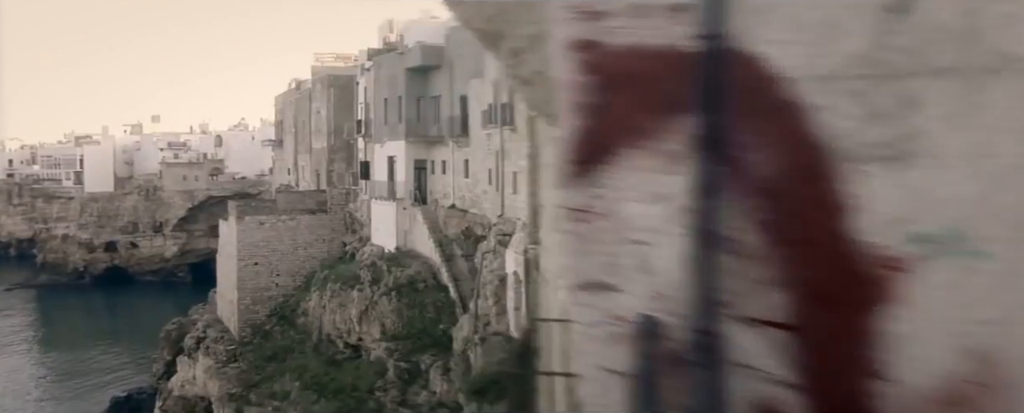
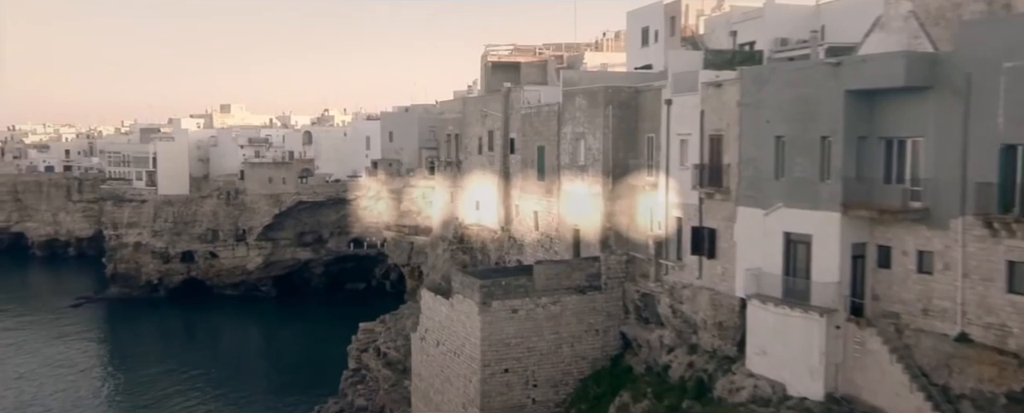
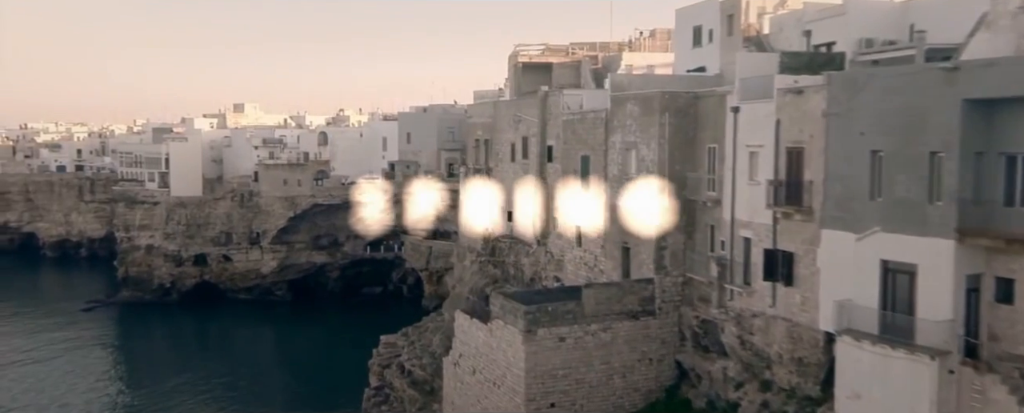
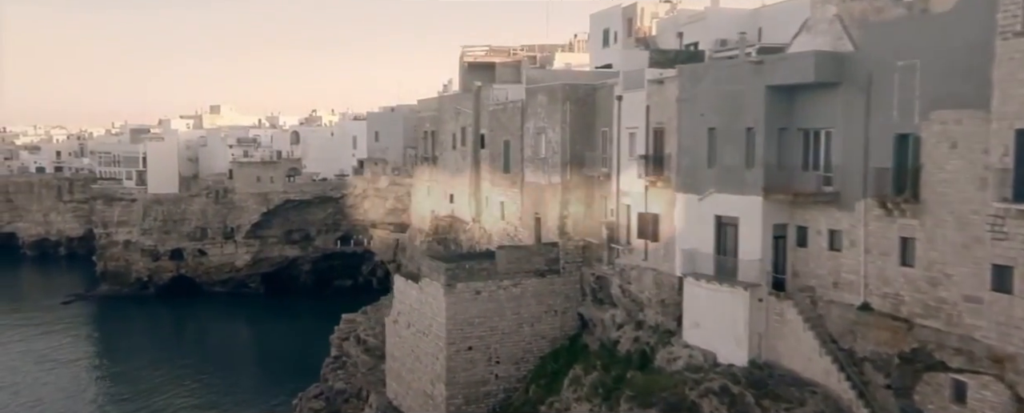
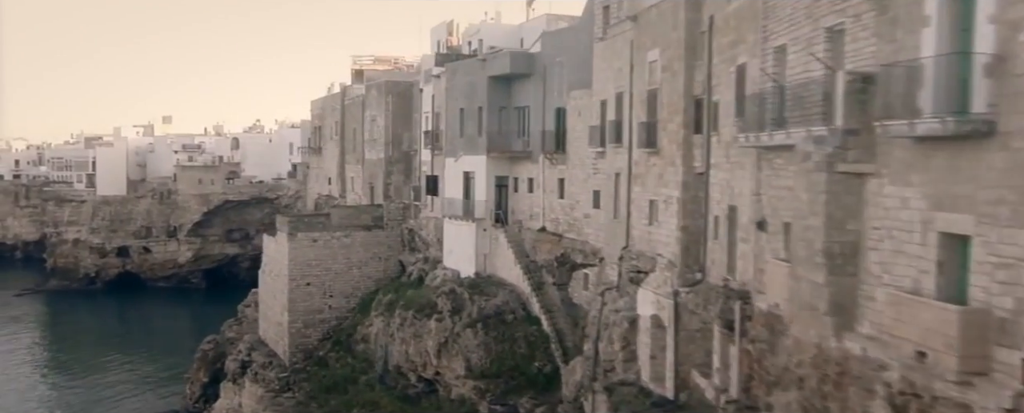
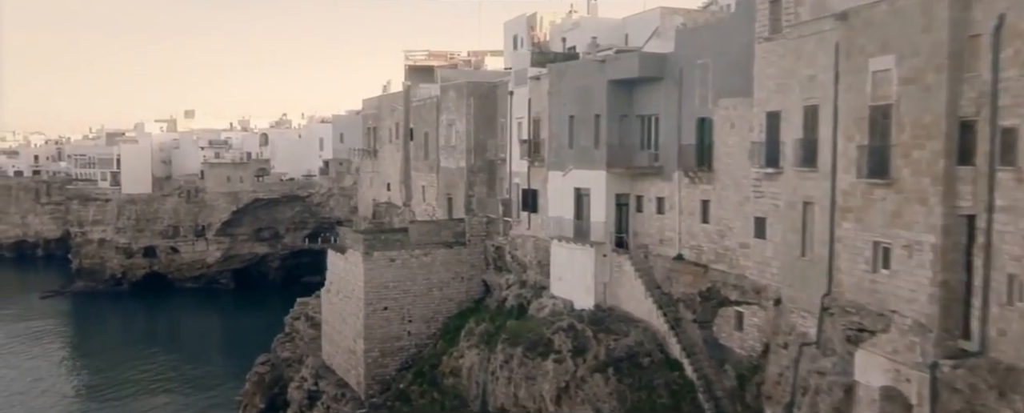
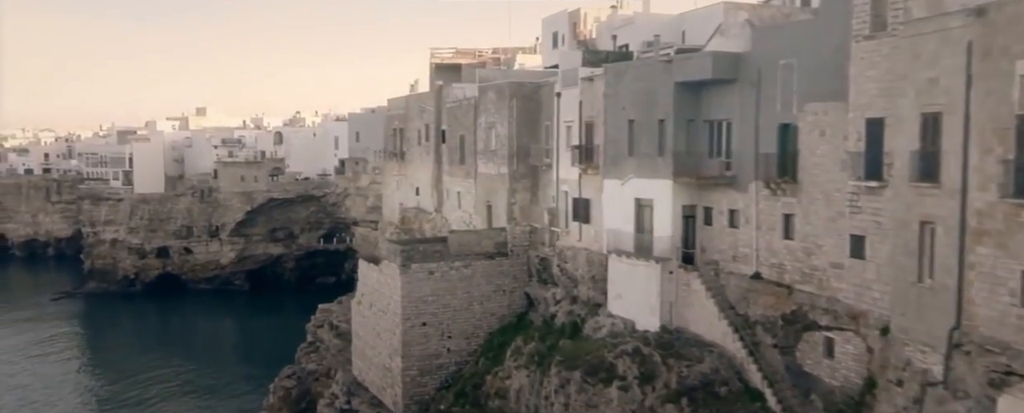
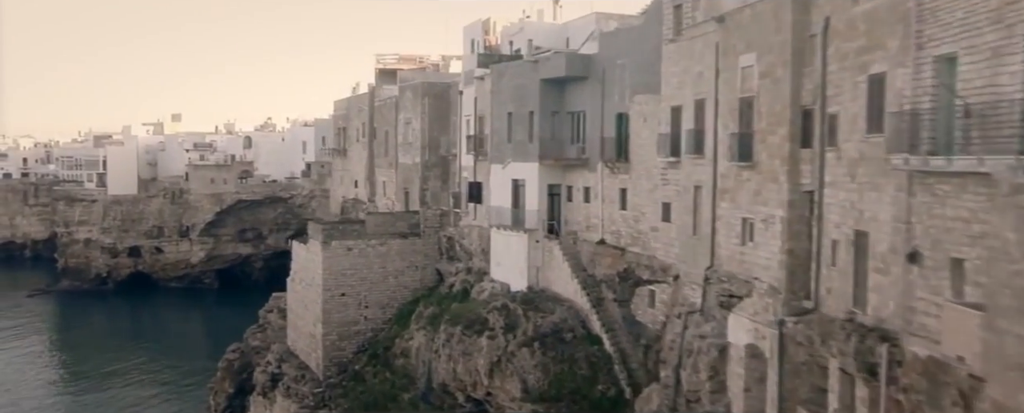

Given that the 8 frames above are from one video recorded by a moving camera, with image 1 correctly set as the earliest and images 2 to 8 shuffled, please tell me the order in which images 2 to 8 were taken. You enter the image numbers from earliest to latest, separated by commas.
5, 8, 6, 7, 4, 2, 3
